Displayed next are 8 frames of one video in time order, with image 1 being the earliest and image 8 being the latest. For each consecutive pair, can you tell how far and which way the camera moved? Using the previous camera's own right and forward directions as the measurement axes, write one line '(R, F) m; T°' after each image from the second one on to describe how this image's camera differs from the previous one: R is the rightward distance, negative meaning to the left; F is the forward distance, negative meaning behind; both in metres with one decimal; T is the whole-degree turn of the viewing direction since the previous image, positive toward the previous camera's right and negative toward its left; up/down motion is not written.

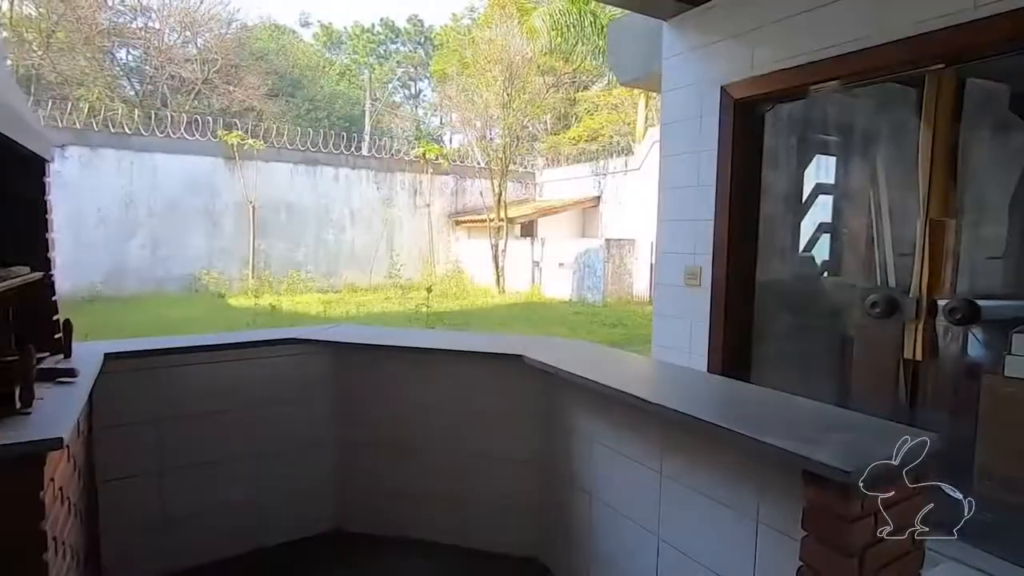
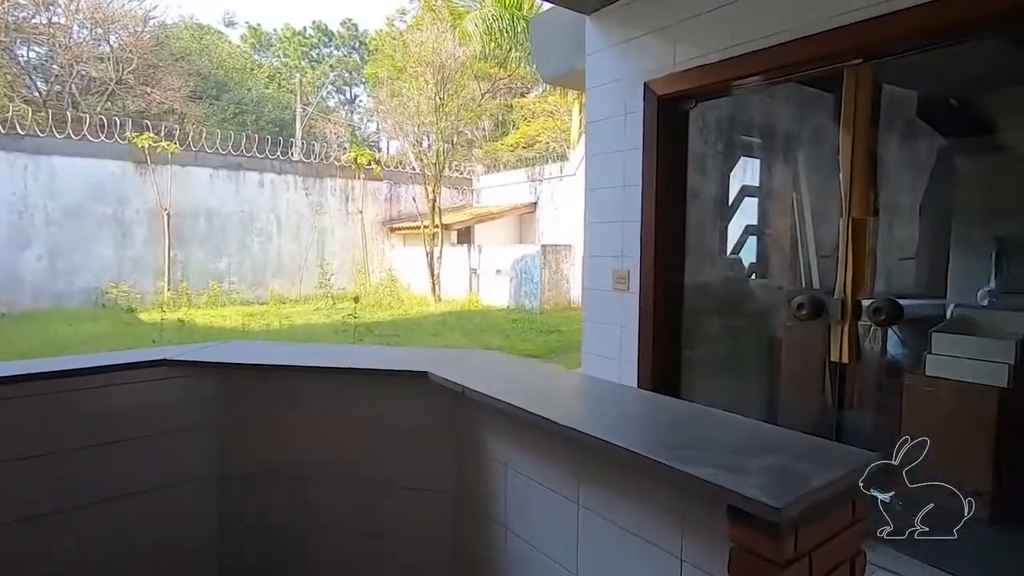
(+0.1, +0.2) m; +6°
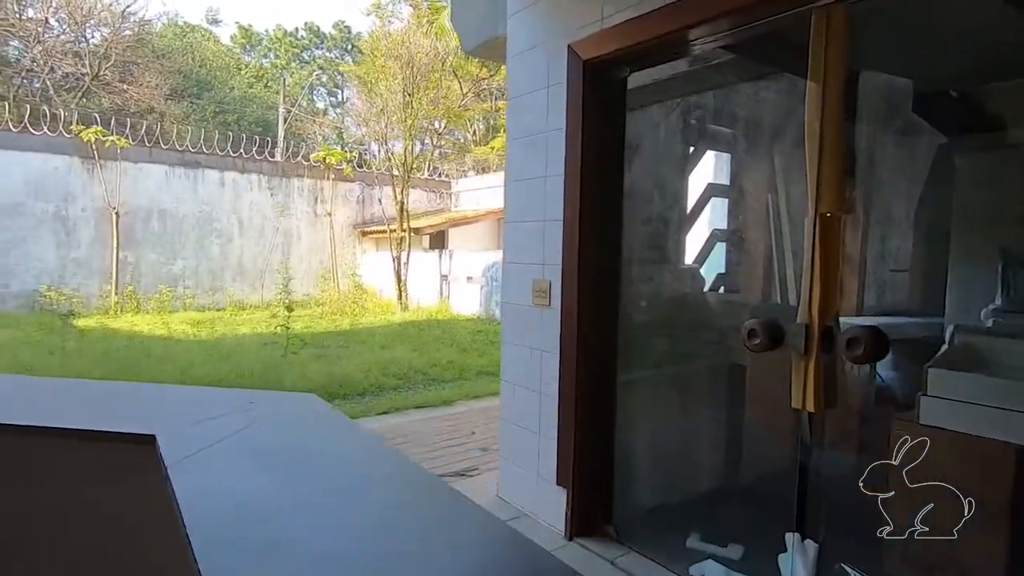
(+0.4, +0.5) m; 0°
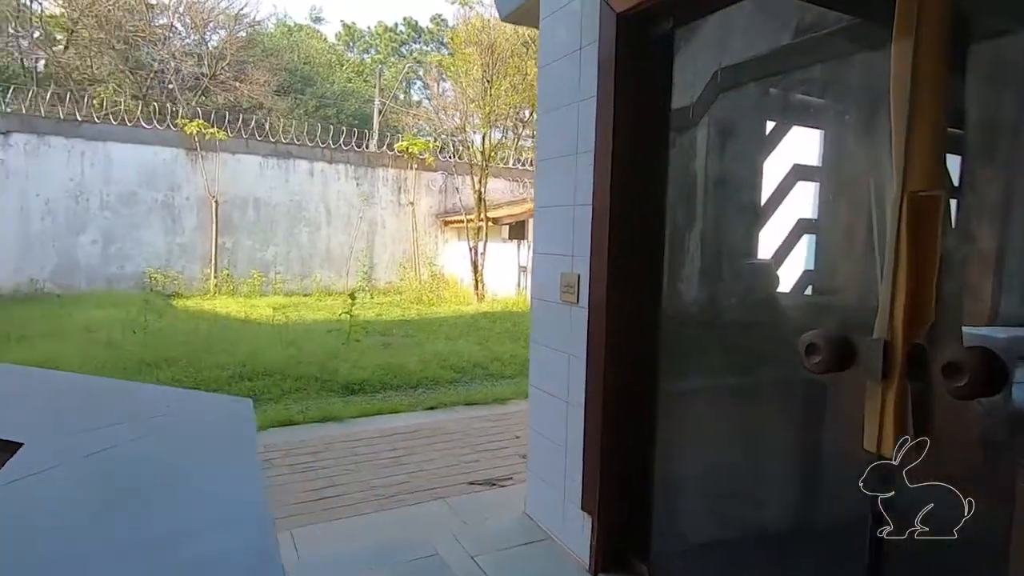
(+0.2, +0.2) m; -9°
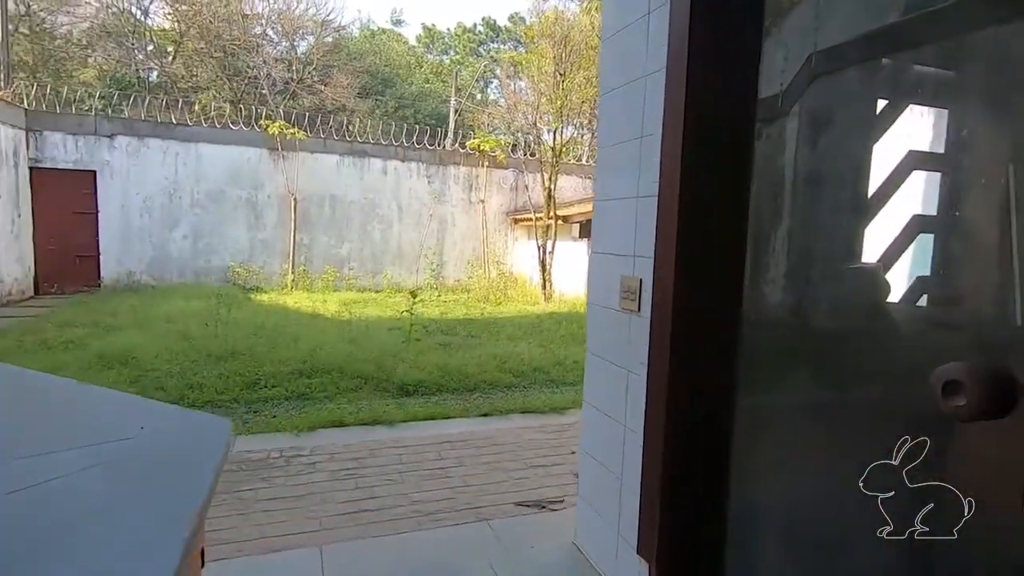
(+0.1, +0.2) m; -7°
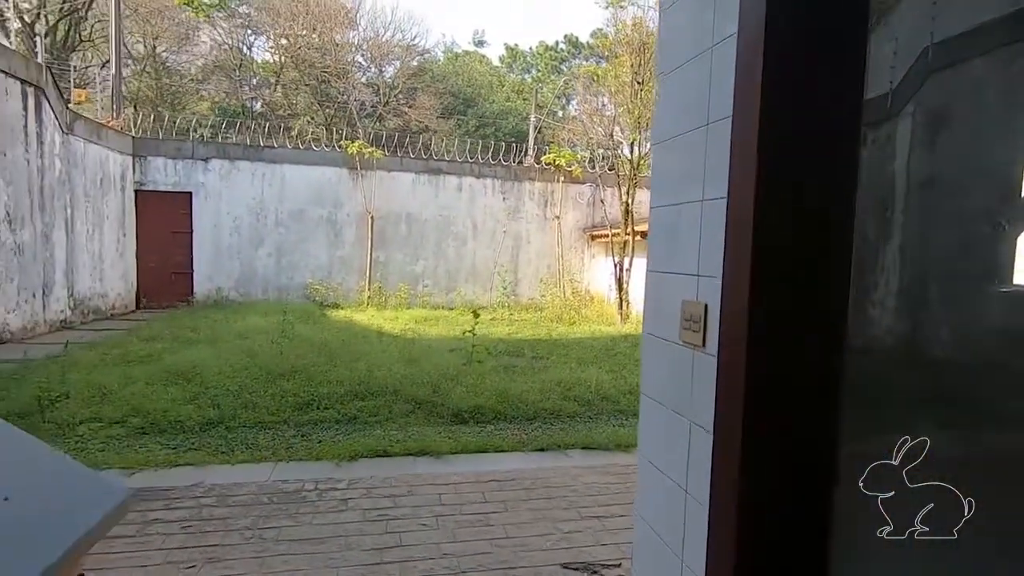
(+0.1, +0.3) m; -8°
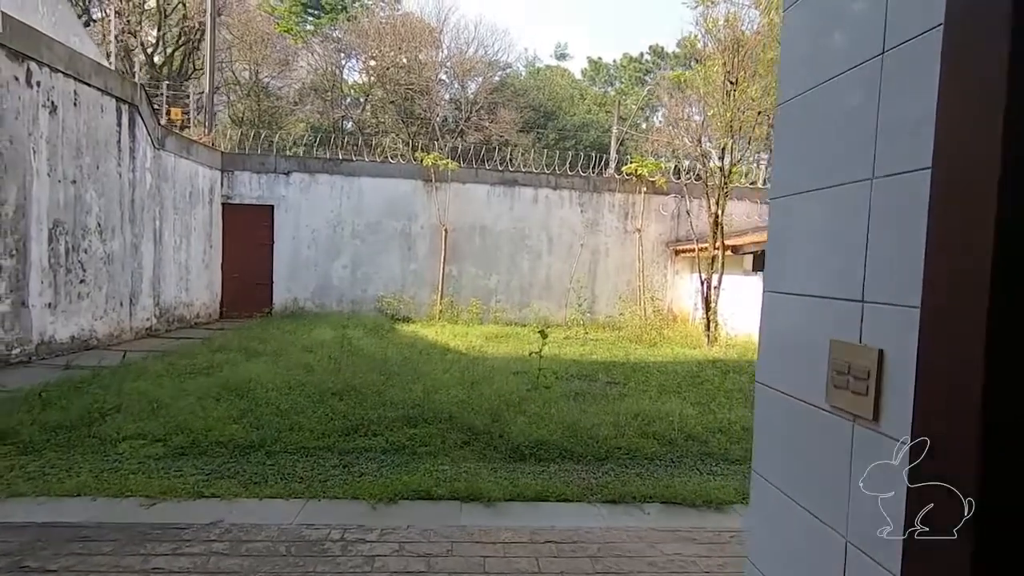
(0.0, +0.4) m; -8°
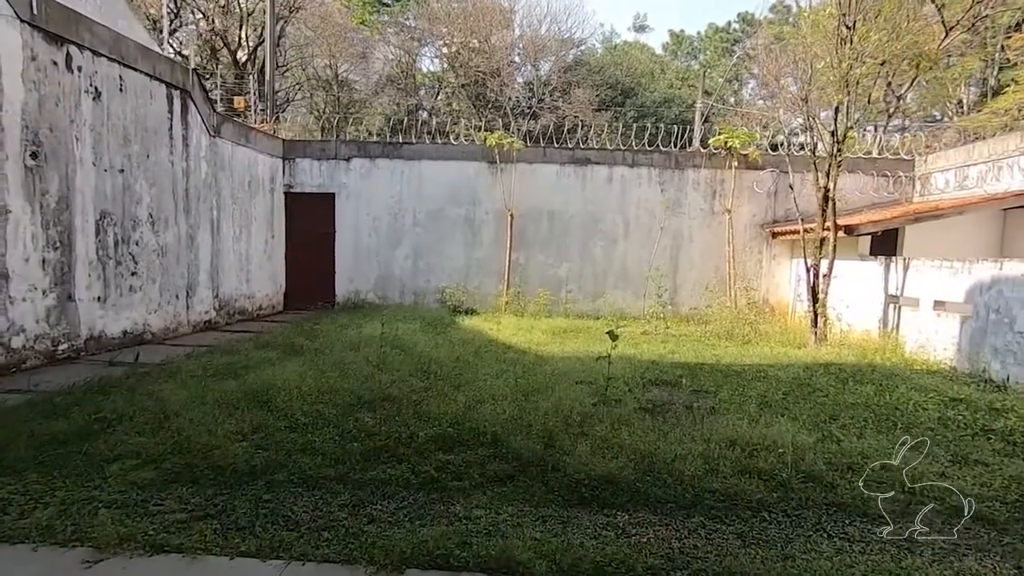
(+0.1, +0.6) m; -8°
